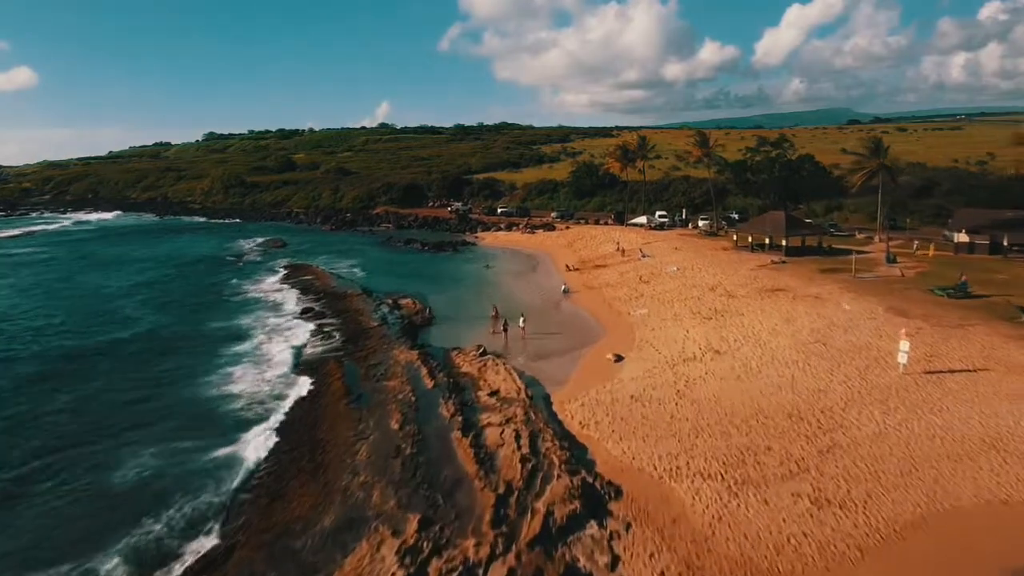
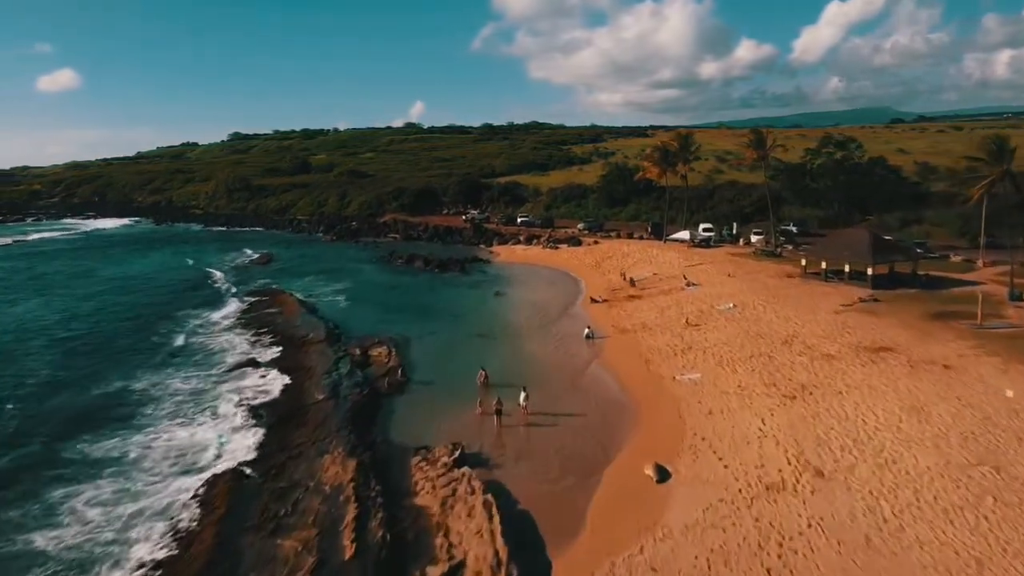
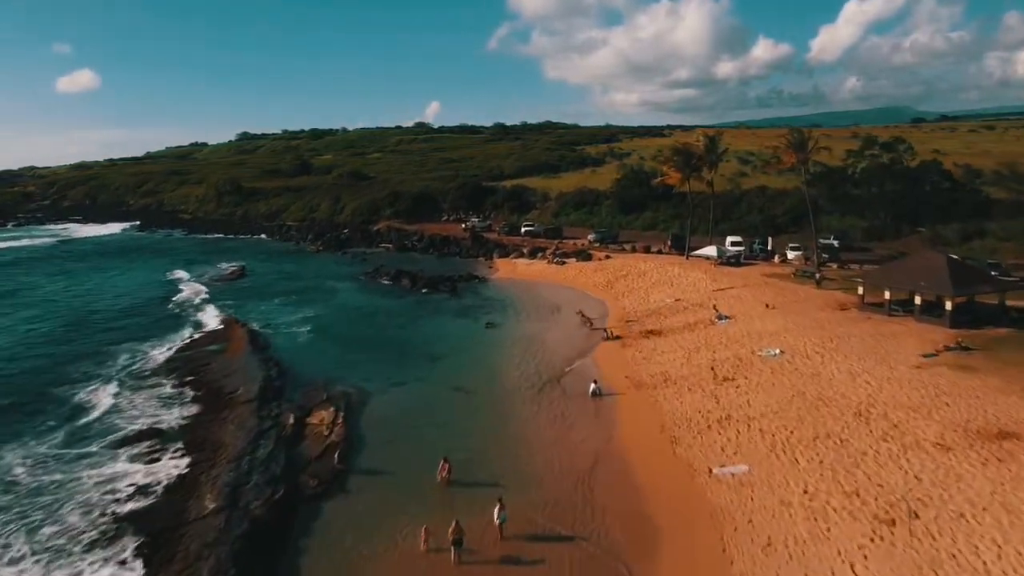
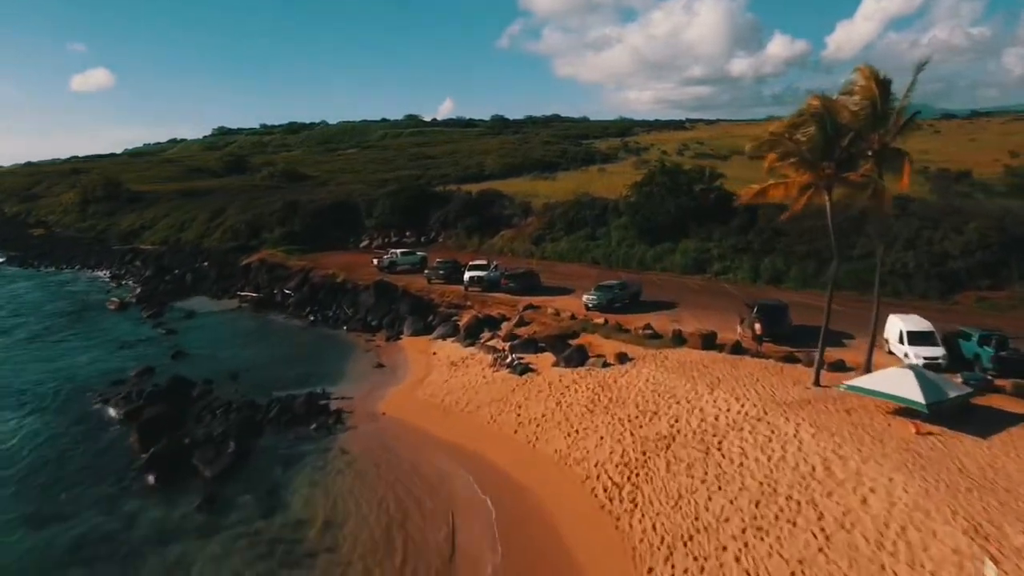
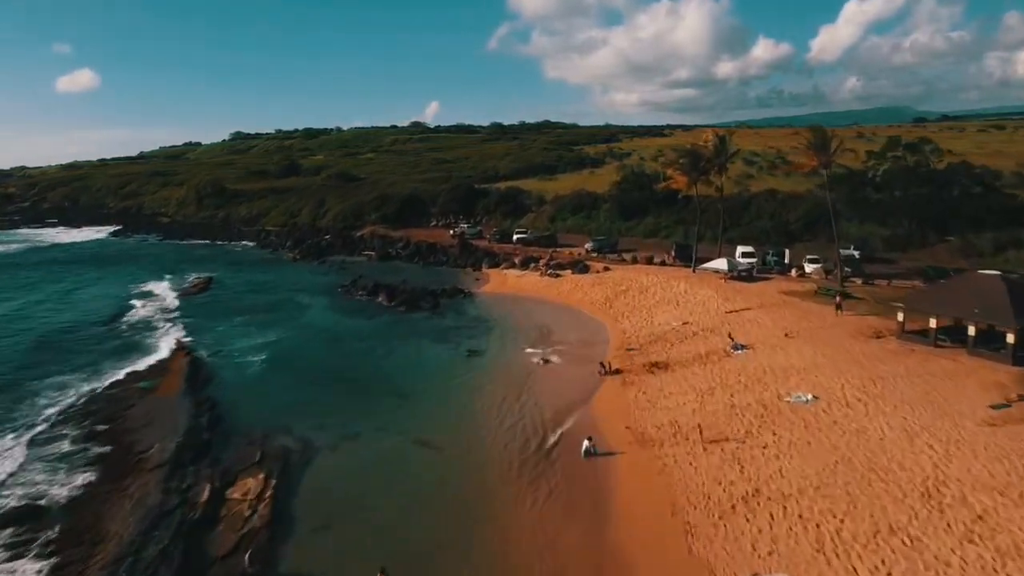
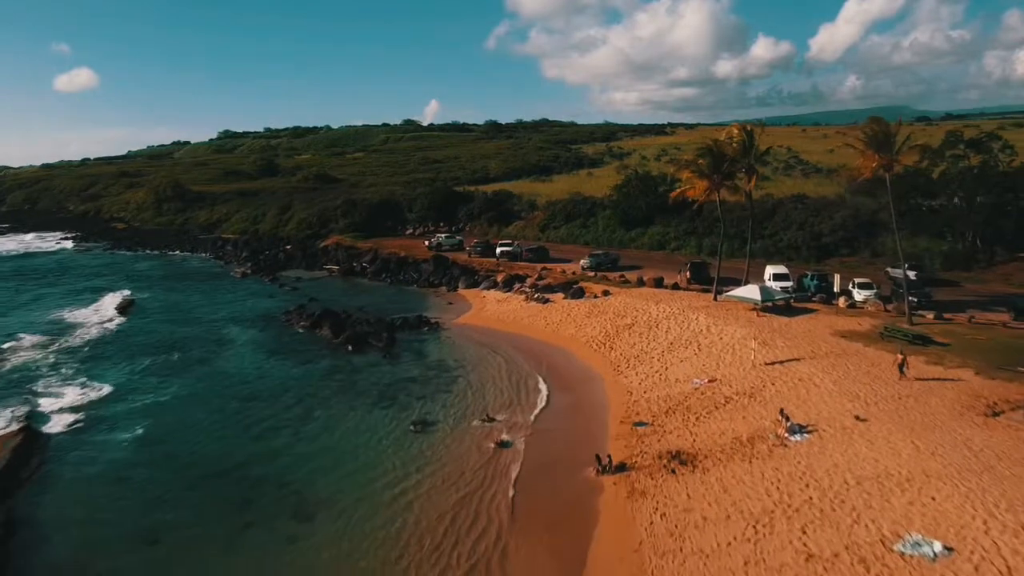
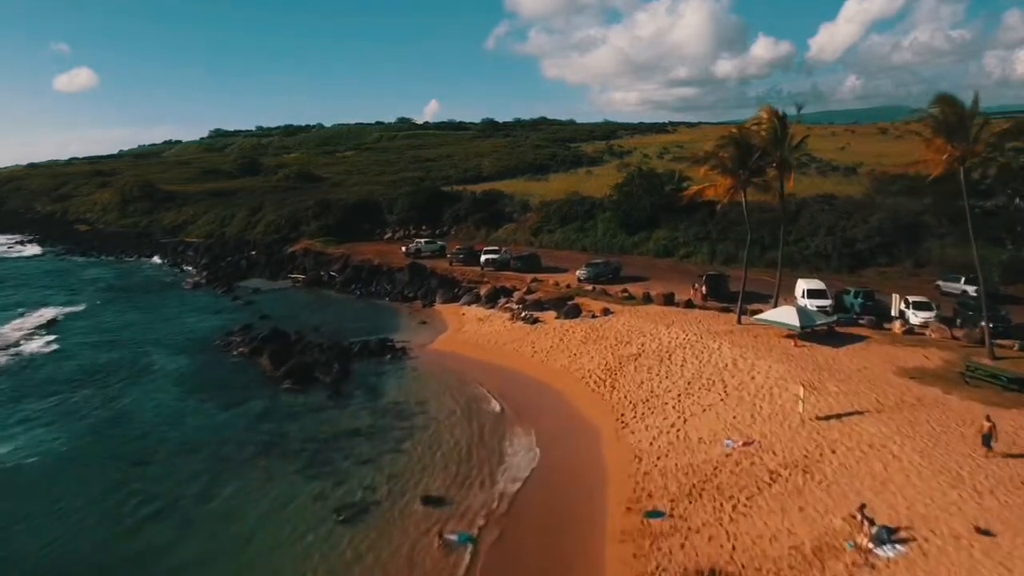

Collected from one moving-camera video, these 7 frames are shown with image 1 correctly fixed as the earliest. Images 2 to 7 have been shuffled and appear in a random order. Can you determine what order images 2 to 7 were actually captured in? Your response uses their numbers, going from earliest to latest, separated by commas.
2, 3, 5, 6, 7, 4
